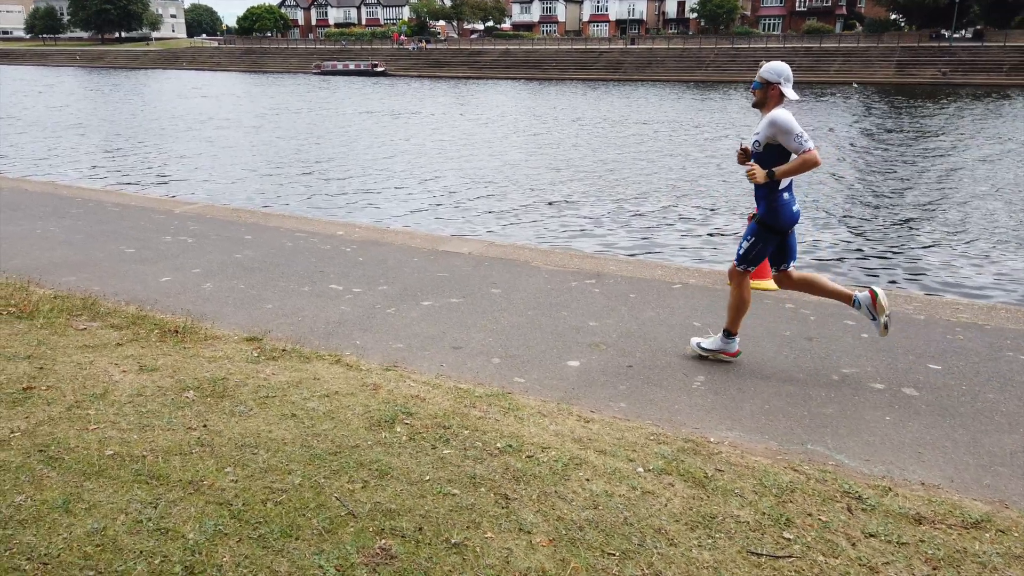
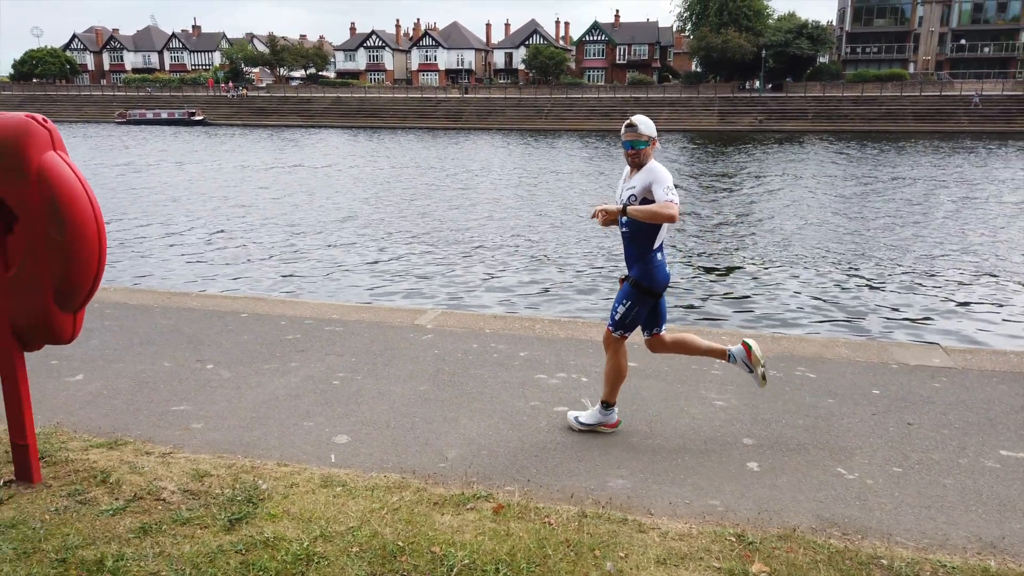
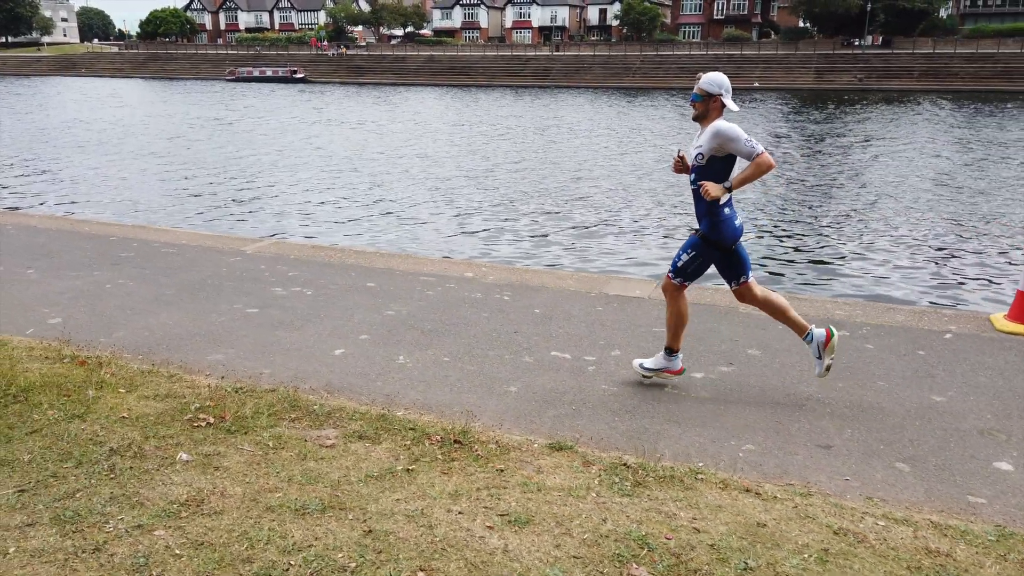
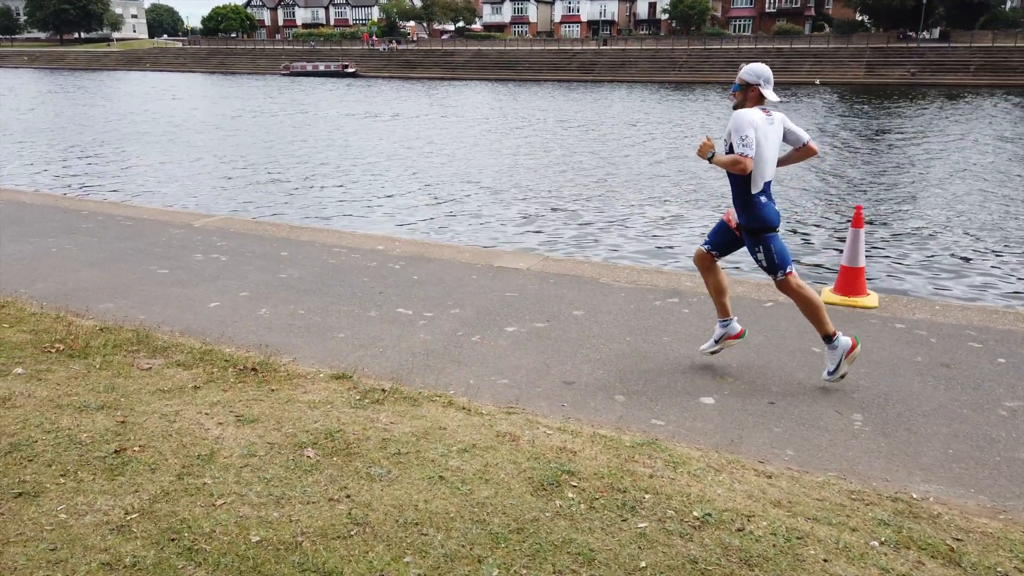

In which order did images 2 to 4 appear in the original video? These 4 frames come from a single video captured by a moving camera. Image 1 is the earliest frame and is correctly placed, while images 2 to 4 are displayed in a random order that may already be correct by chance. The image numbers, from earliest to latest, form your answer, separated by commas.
4, 3, 2
